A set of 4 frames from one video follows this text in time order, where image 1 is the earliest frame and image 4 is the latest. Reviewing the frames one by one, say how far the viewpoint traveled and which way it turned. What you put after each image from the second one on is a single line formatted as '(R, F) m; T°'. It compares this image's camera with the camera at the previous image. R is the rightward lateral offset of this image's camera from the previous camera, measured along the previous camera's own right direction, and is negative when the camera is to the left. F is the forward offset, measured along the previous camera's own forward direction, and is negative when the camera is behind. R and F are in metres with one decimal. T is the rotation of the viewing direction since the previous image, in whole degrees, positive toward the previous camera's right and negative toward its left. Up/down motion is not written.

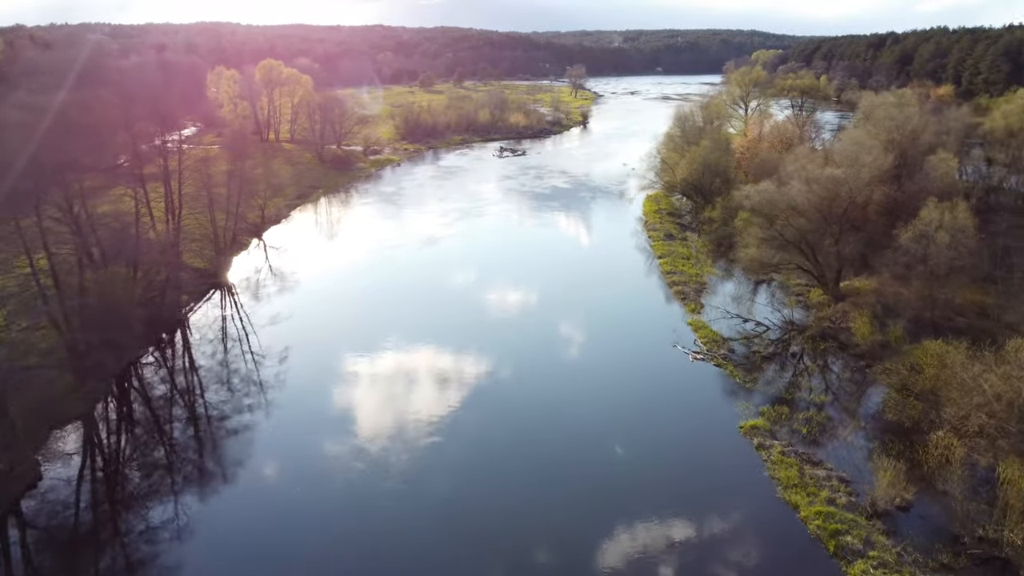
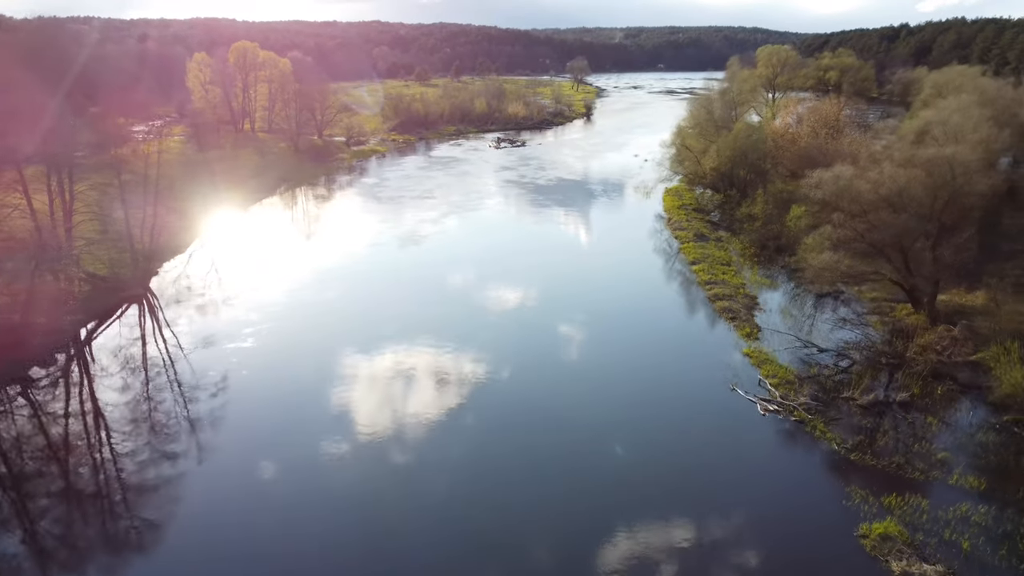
(0.0, +0.7) m; 0°
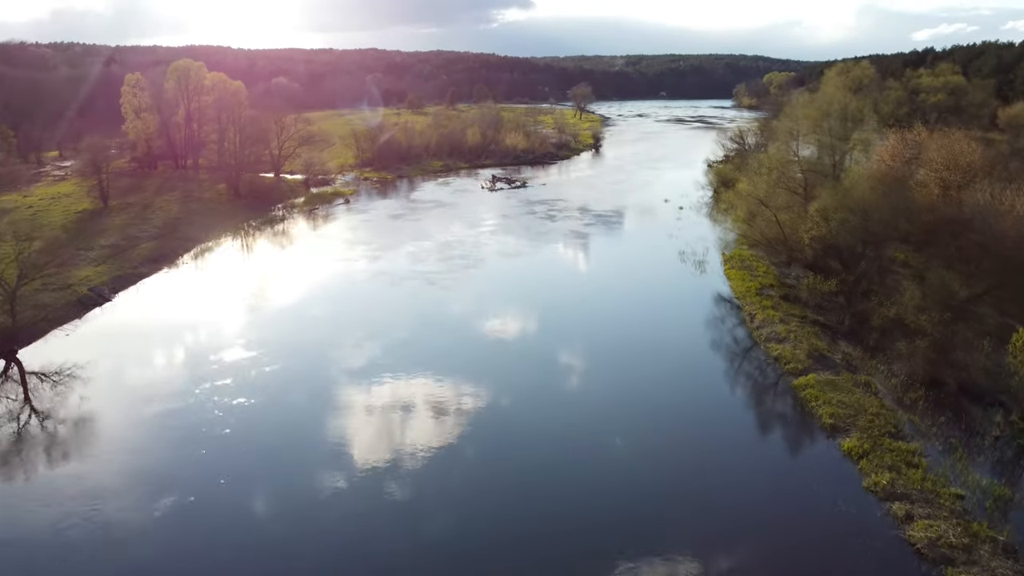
(0.0, +1.2) m; 0°
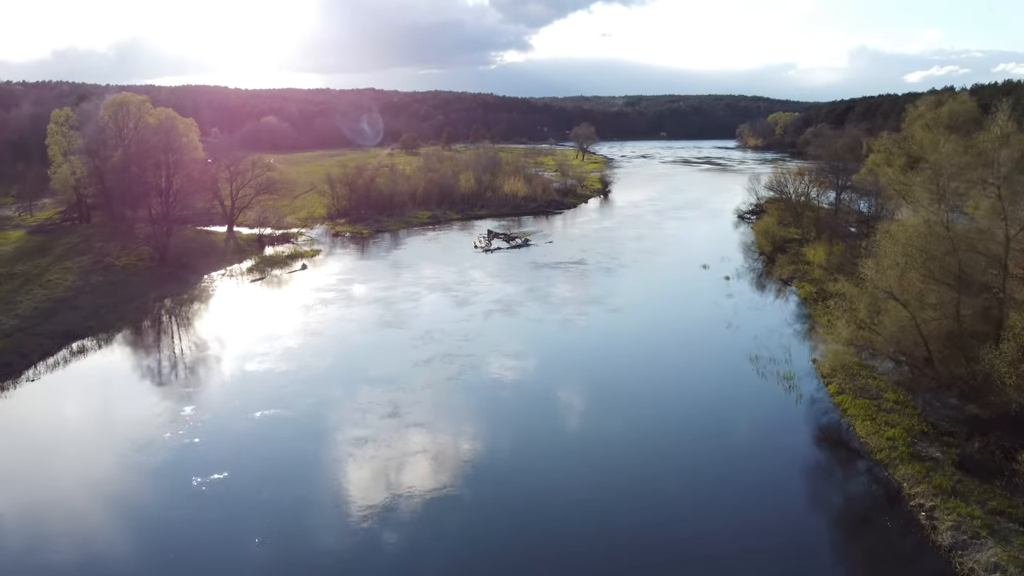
(0.0, +0.9) m; 0°
